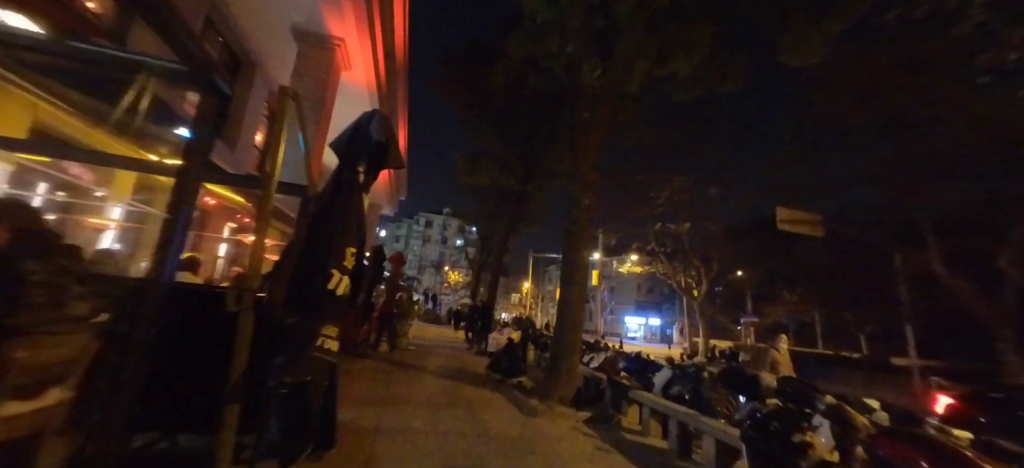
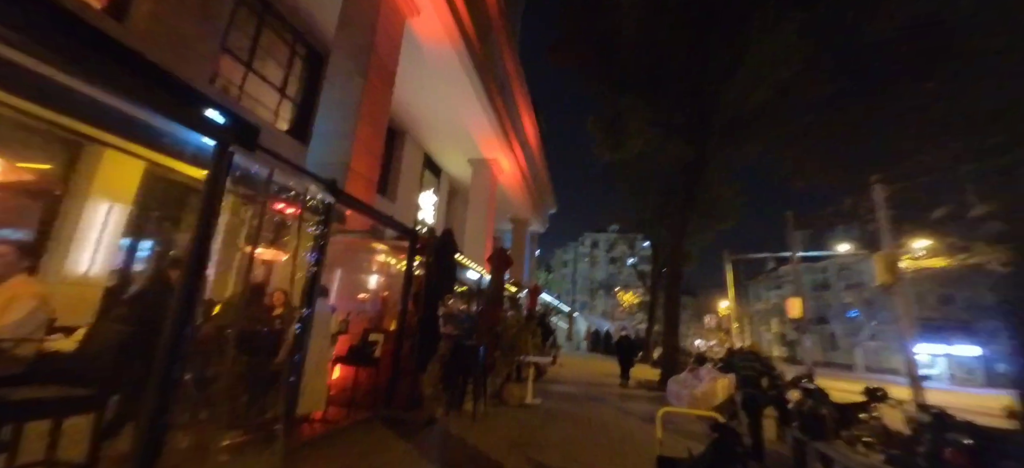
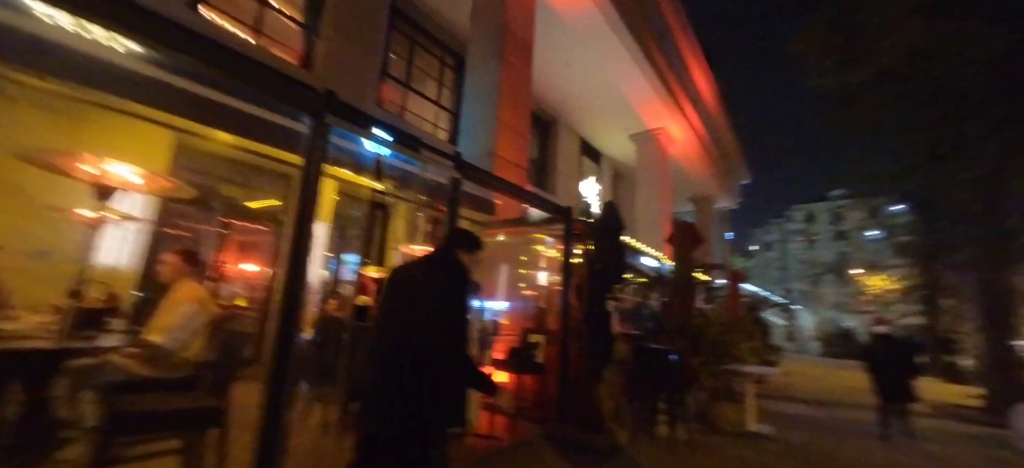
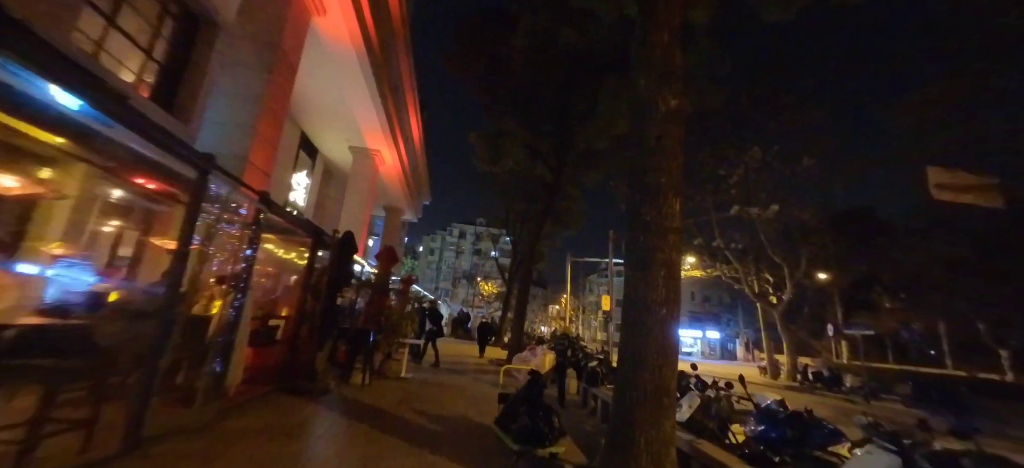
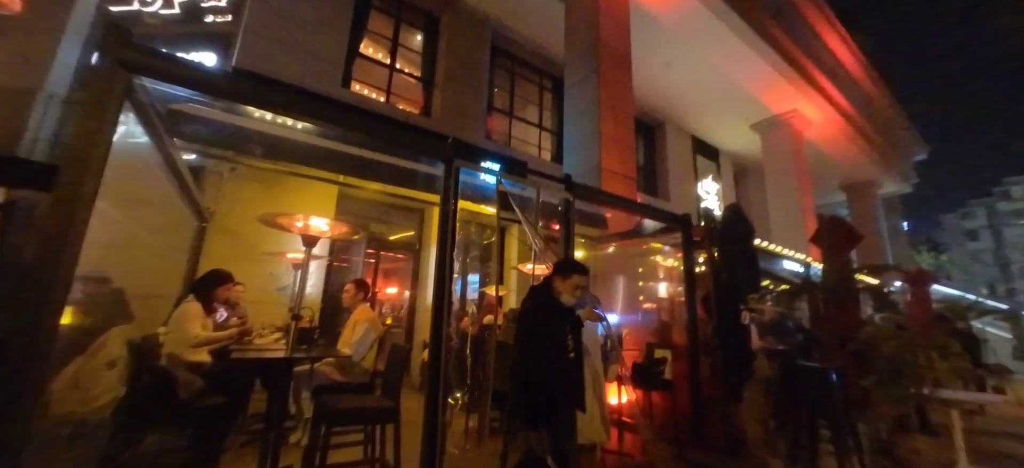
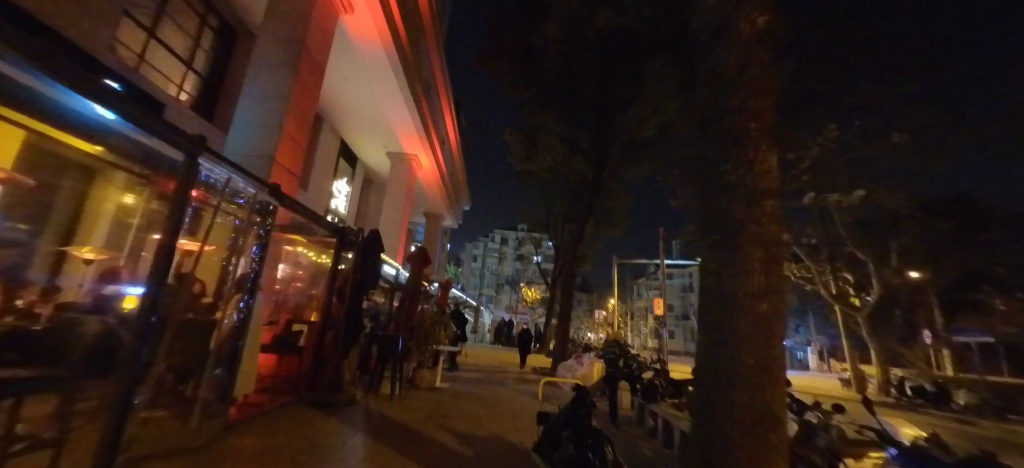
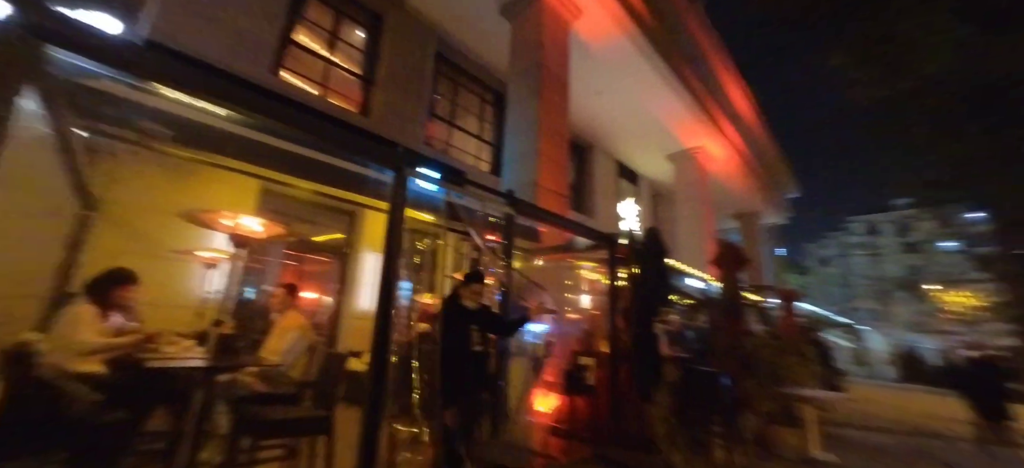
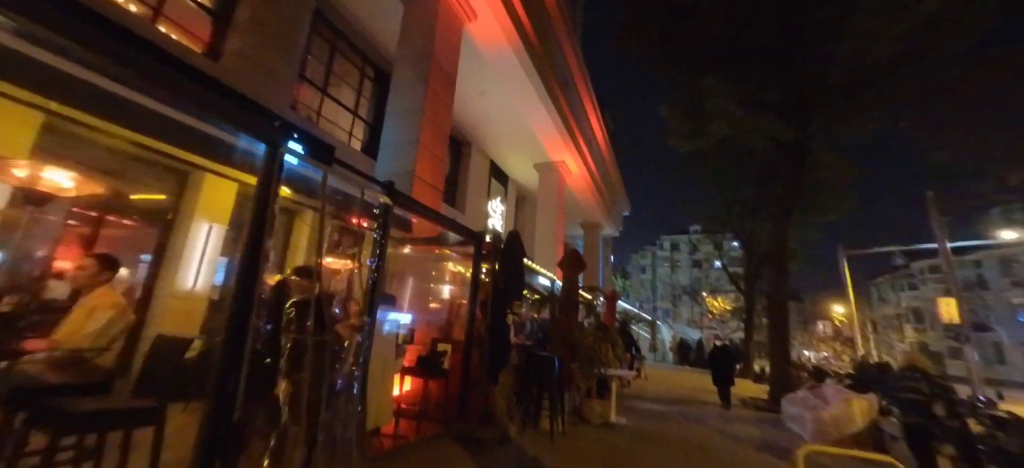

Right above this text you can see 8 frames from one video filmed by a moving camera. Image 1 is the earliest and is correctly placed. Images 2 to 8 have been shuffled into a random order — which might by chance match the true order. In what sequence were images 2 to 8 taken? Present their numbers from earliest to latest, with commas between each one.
4, 6, 2, 8, 7, 5, 3
